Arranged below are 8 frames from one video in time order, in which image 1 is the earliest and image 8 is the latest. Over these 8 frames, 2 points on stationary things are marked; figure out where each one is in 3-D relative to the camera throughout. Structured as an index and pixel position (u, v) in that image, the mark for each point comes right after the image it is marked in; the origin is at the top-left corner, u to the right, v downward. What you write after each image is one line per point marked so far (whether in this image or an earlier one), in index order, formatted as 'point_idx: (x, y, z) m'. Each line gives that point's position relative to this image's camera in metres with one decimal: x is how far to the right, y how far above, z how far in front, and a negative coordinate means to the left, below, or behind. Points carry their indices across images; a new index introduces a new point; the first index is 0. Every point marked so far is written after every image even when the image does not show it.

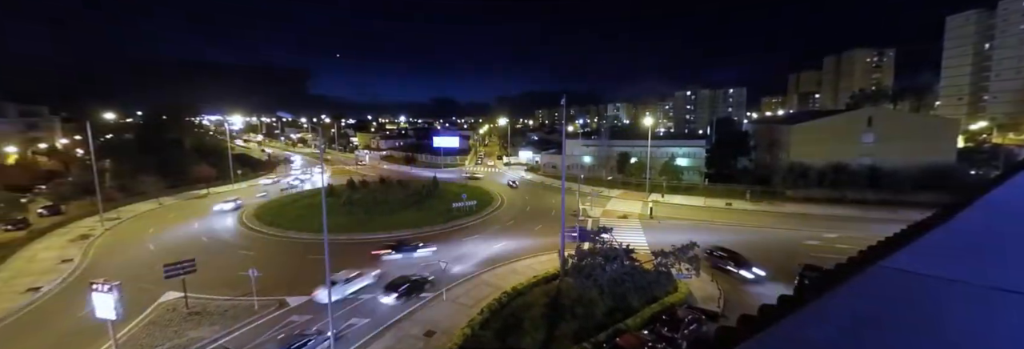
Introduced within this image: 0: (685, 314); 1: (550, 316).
0: (+5.0, -4.1, +11.7) m
1: (+1.1, -4.3, +12.1) m
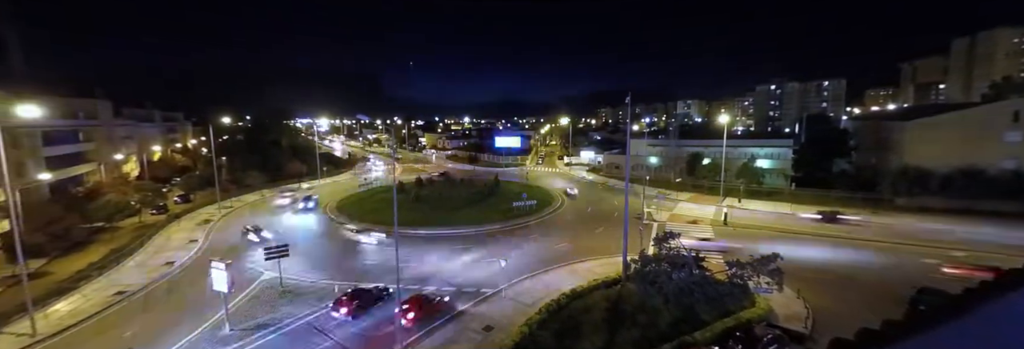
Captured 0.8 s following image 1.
0: (+6.7, -4.2, +10.5) m
1: (+2.9, -4.3, +11.7) m
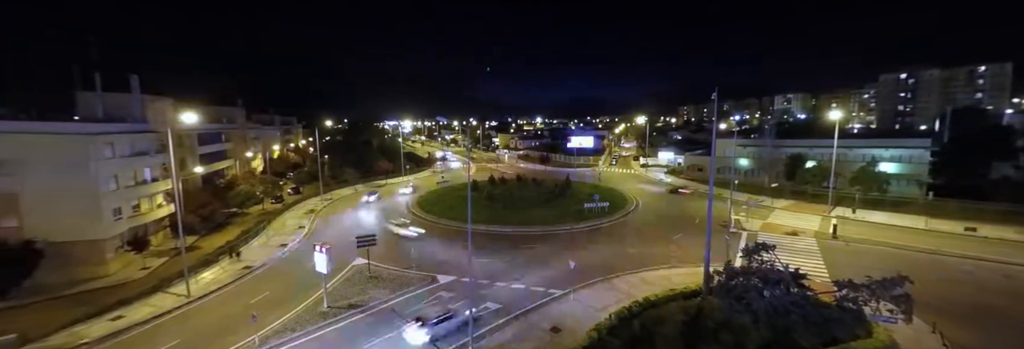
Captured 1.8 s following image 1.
0: (+8.4, -4.3, +8.8) m
1: (+5.0, -4.4, +10.8) m
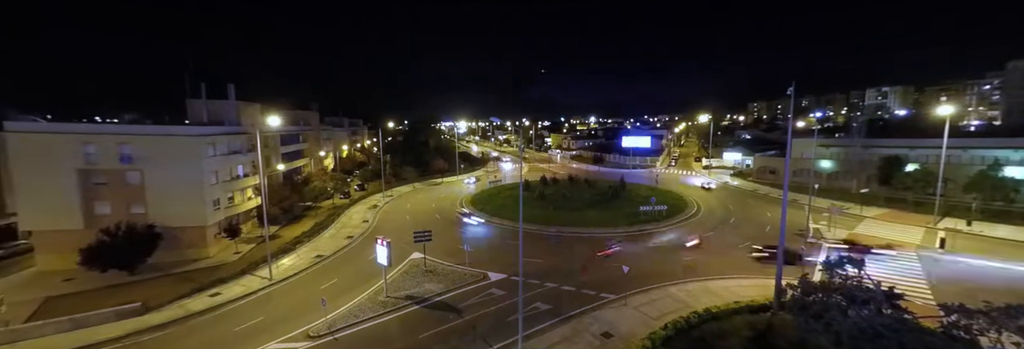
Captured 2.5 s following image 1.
0: (+9.3, -4.4, +7.3) m
1: (+6.3, -4.5, +9.8) m
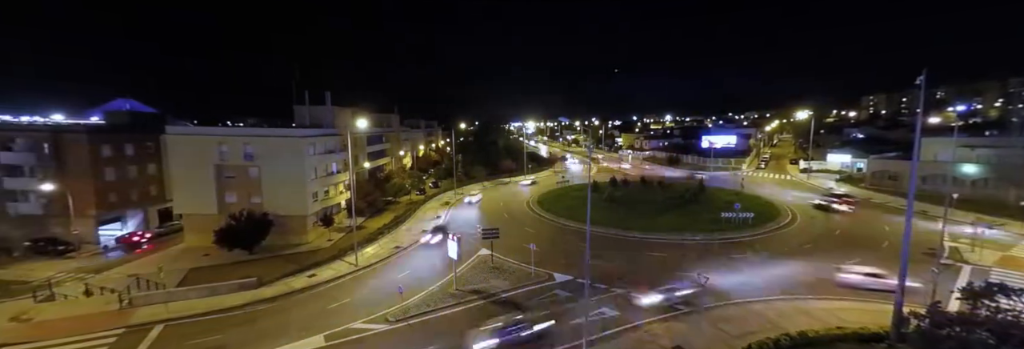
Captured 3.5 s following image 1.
0: (+10.1, -4.6, +5.1) m
1: (+7.8, -4.6, +8.3) m
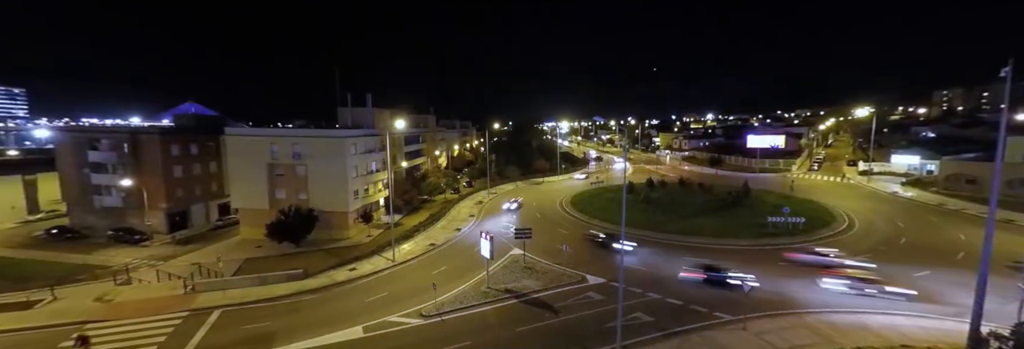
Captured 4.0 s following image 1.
0: (+10.4, -4.7, +4.0) m
1: (+8.3, -4.7, +7.4) m
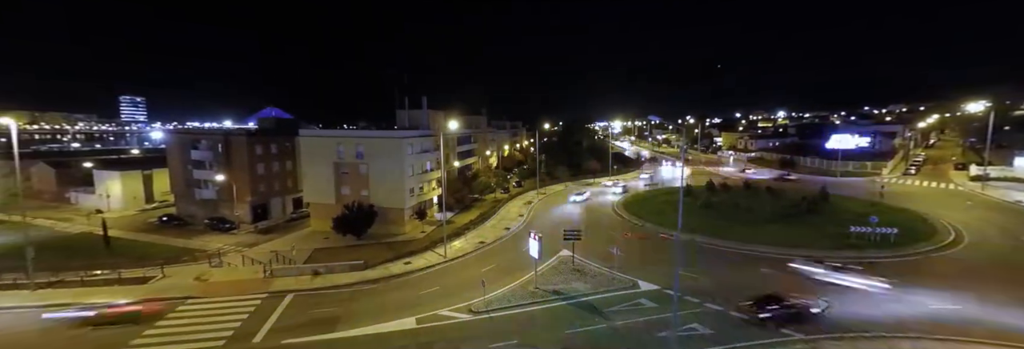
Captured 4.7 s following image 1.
0: (+10.5, -4.8, +2.3) m
1: (+9.0, -4.8, +6.0) m
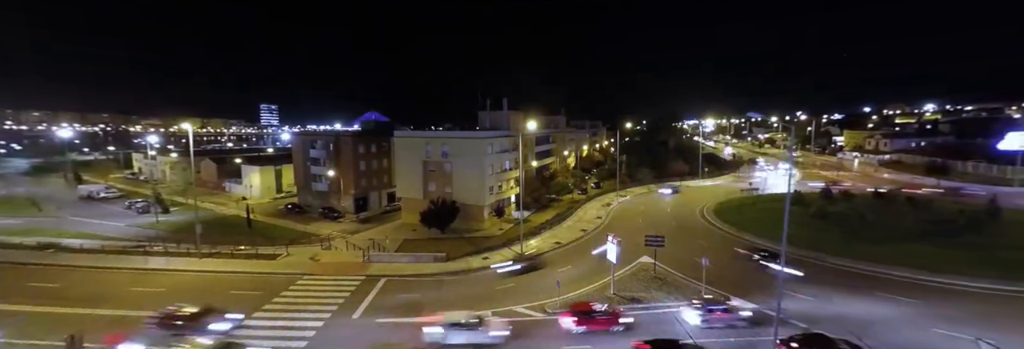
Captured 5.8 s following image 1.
0: (+10.0, -5.1, -0.3) m
1: (+9.5, -5.0, +3.6) m
